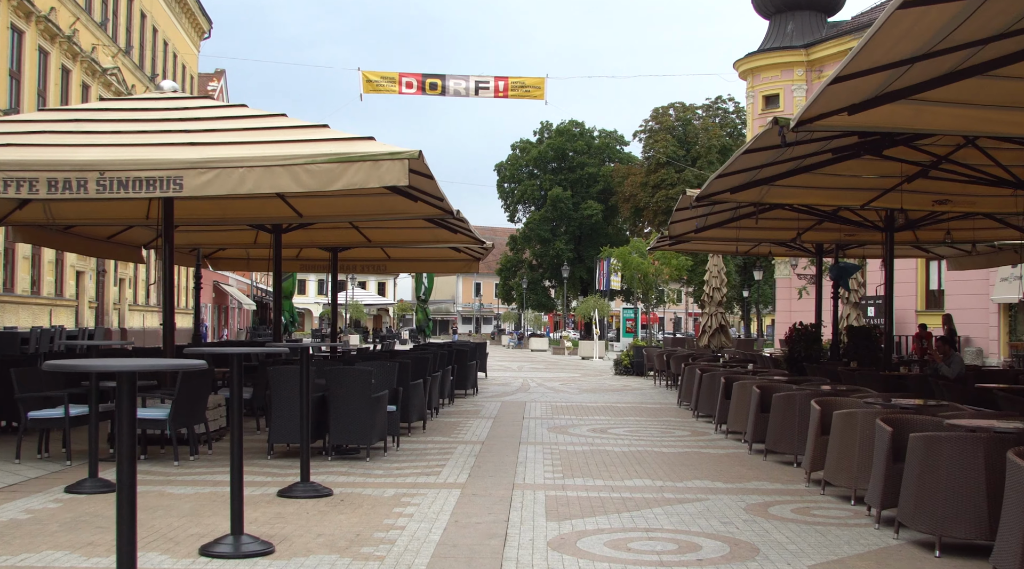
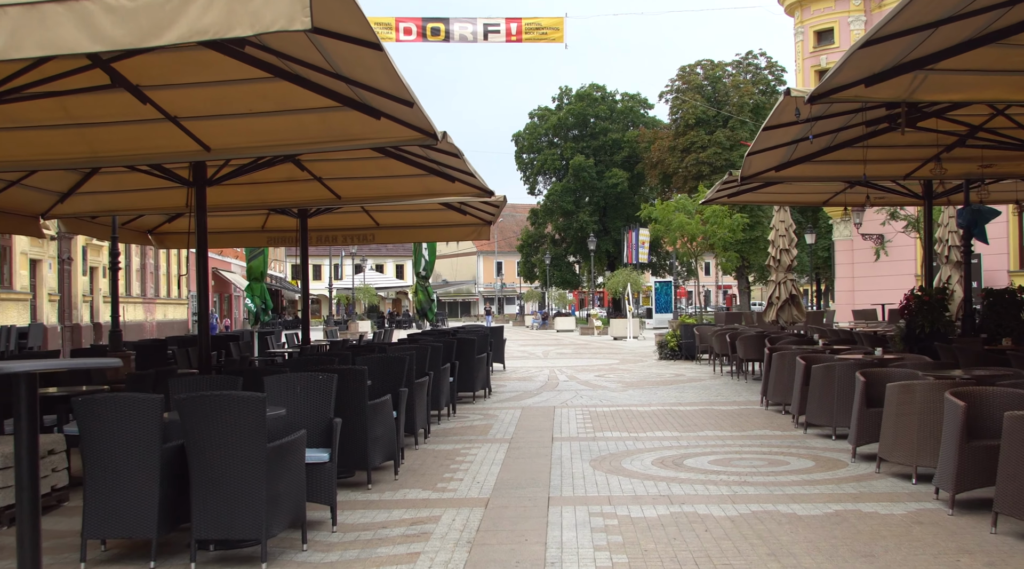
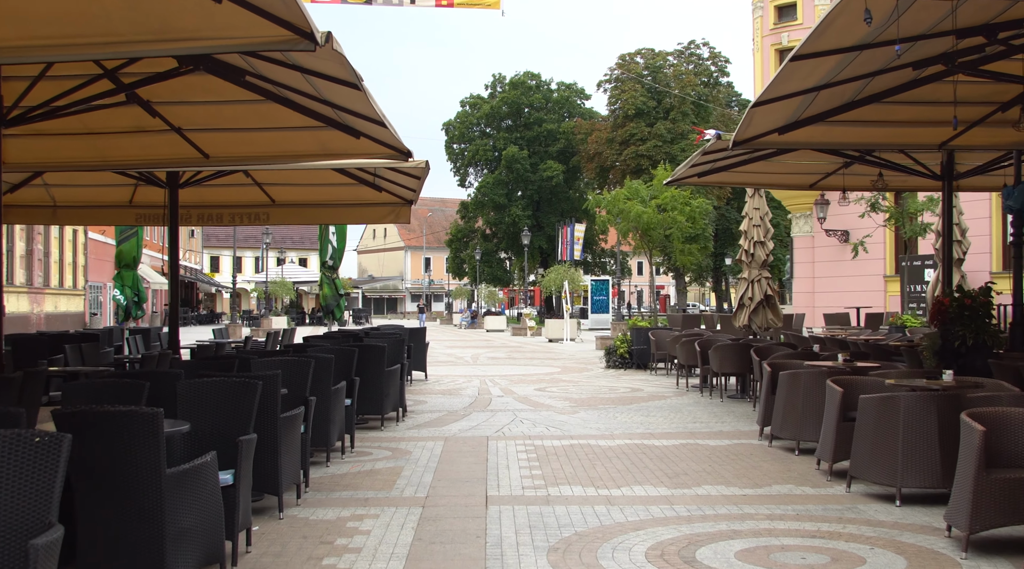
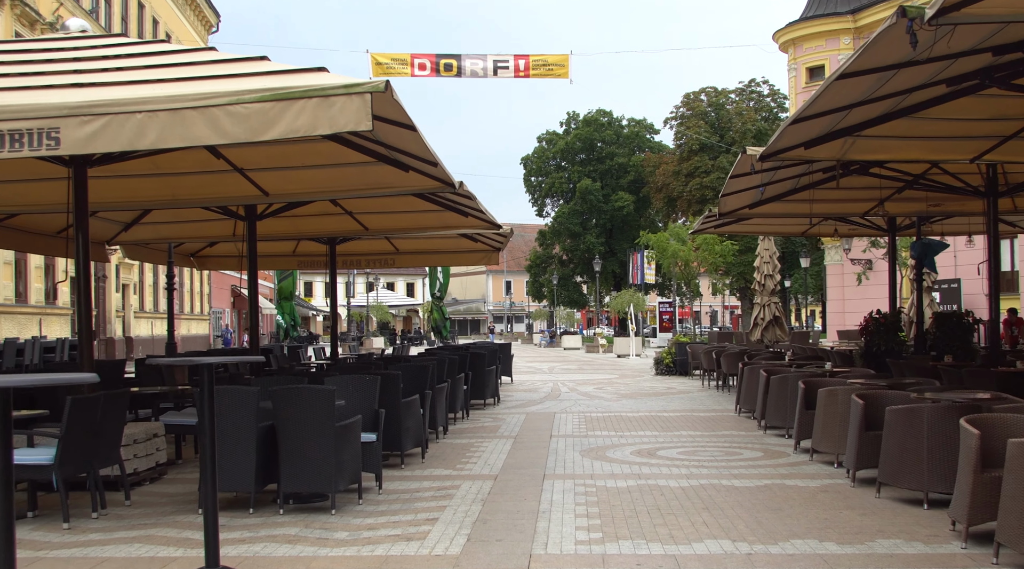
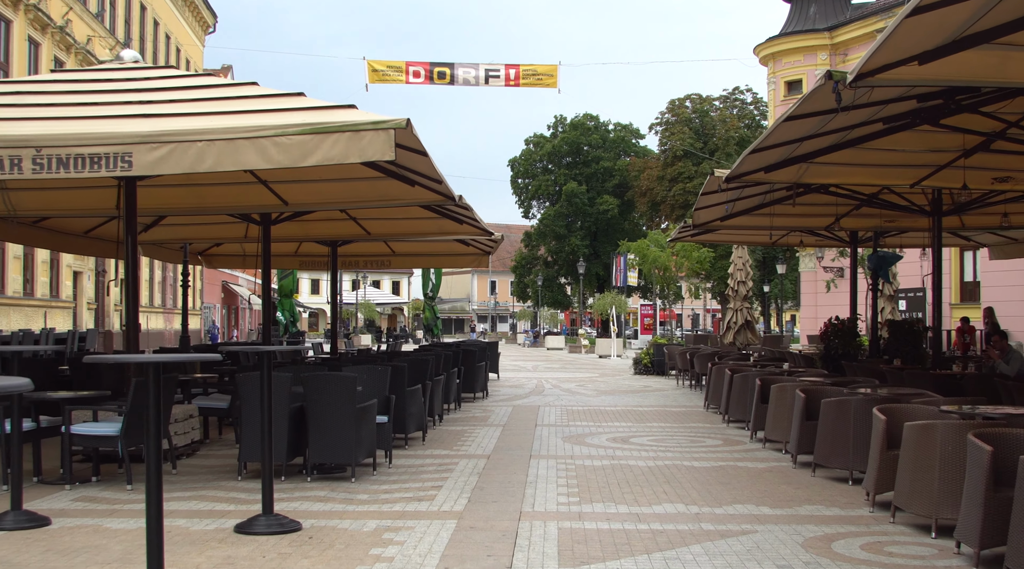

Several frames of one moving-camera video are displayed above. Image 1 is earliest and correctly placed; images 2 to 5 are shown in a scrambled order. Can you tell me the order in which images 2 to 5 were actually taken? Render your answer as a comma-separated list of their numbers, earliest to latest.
5, 4, 2, 3
